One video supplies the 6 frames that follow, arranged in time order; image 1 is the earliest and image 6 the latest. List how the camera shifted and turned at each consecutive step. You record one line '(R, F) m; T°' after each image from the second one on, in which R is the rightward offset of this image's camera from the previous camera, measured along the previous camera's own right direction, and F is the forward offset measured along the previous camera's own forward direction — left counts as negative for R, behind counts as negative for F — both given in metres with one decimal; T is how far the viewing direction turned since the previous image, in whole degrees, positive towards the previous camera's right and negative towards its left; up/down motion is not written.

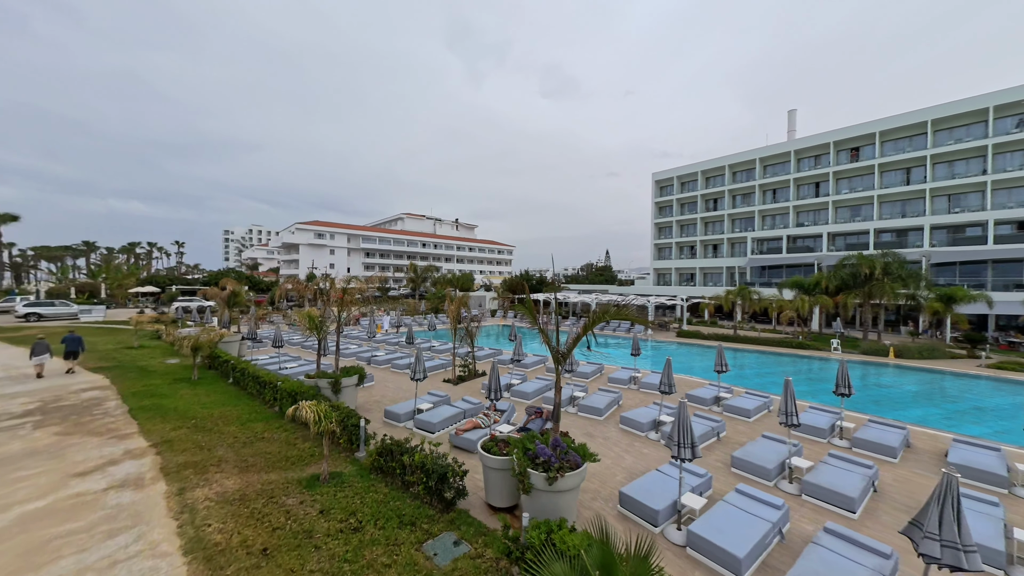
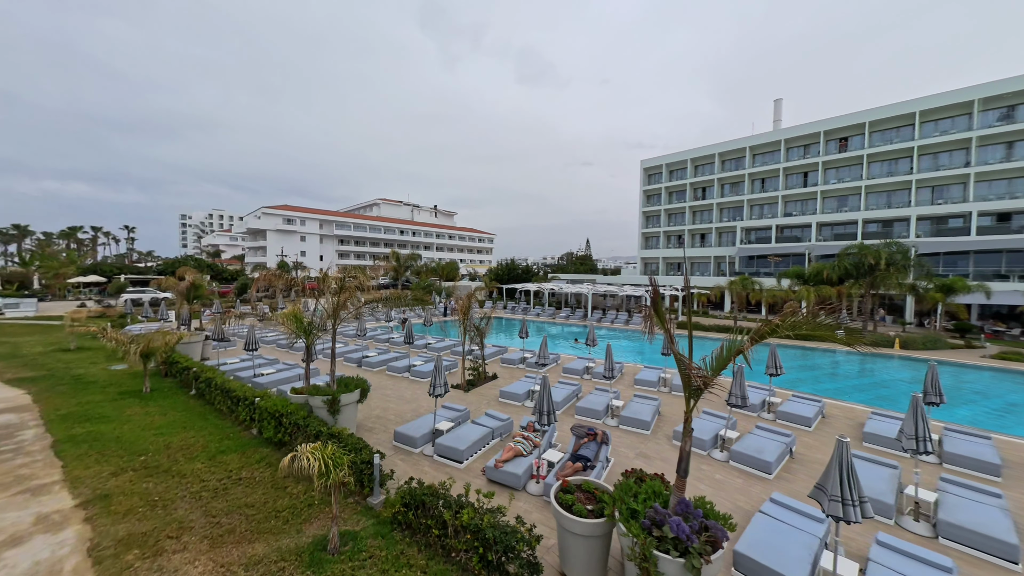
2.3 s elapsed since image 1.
(-1.3, +1.7) m; +4°
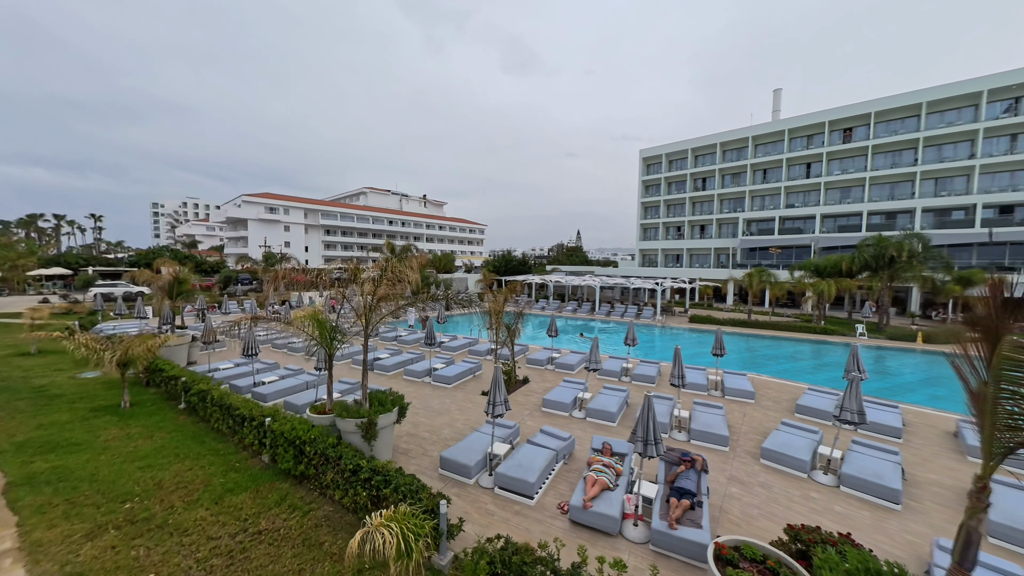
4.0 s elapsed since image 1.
(-1.5, +1.3) m; +2°
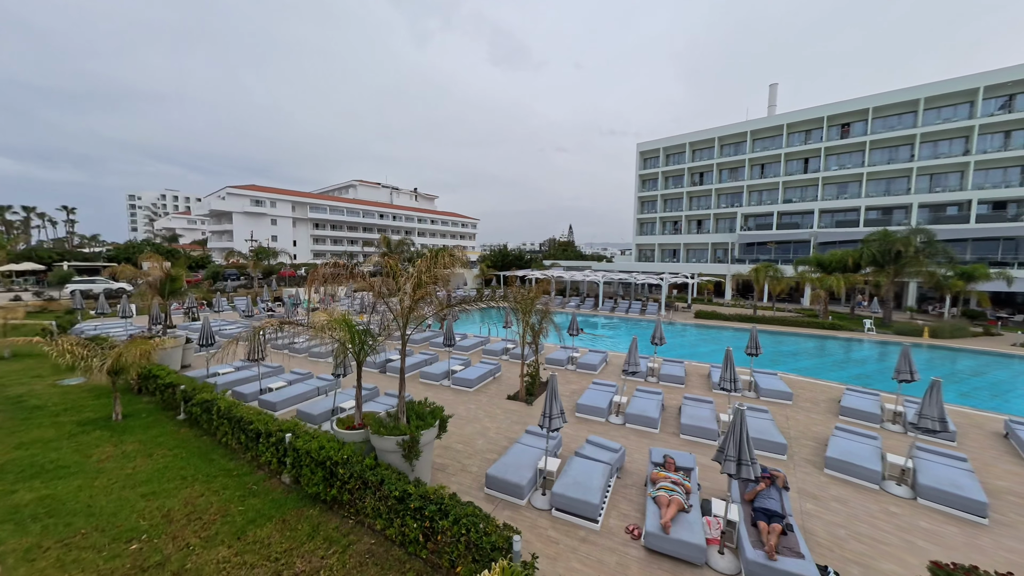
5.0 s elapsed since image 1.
(-1.0, +0.7) m; +2°
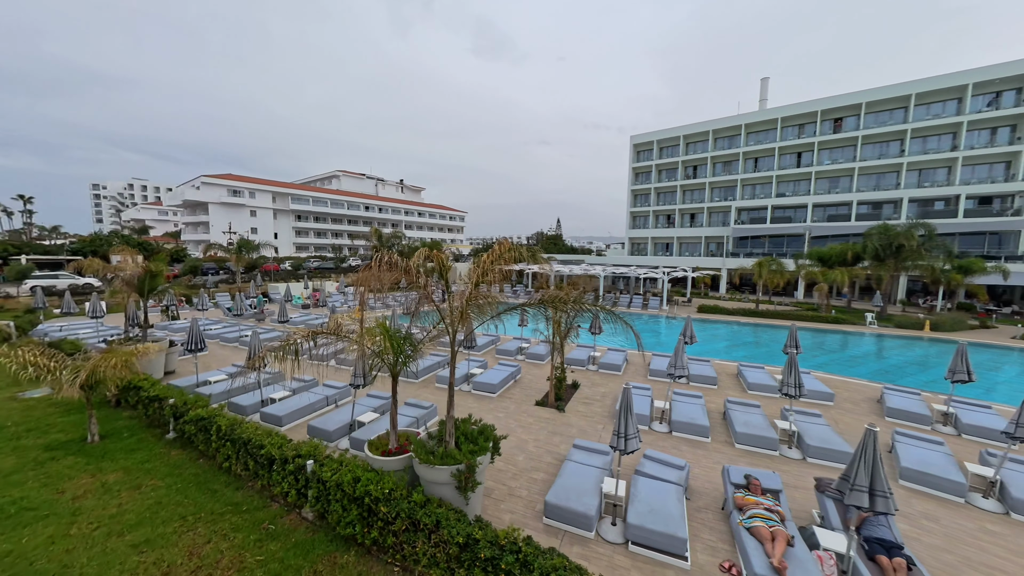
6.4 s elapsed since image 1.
(-1.1, +0.9) m; +2°
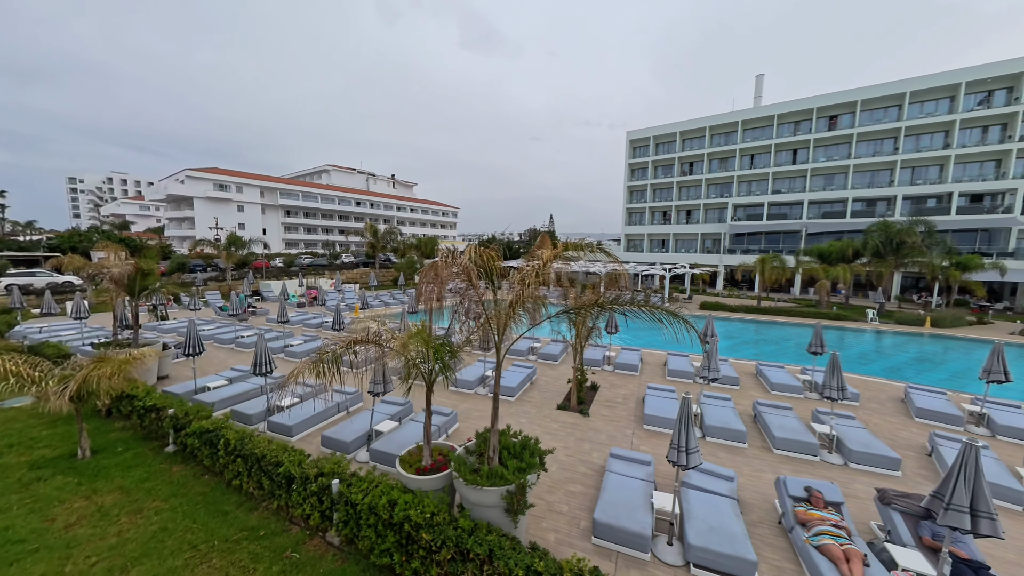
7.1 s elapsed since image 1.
(-0.7, +0.4) m; +1°
